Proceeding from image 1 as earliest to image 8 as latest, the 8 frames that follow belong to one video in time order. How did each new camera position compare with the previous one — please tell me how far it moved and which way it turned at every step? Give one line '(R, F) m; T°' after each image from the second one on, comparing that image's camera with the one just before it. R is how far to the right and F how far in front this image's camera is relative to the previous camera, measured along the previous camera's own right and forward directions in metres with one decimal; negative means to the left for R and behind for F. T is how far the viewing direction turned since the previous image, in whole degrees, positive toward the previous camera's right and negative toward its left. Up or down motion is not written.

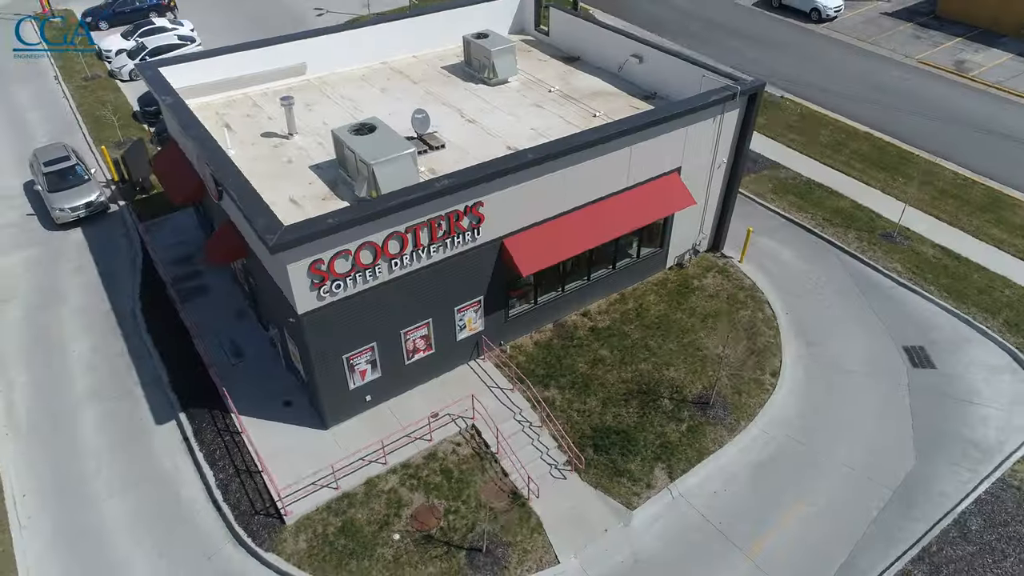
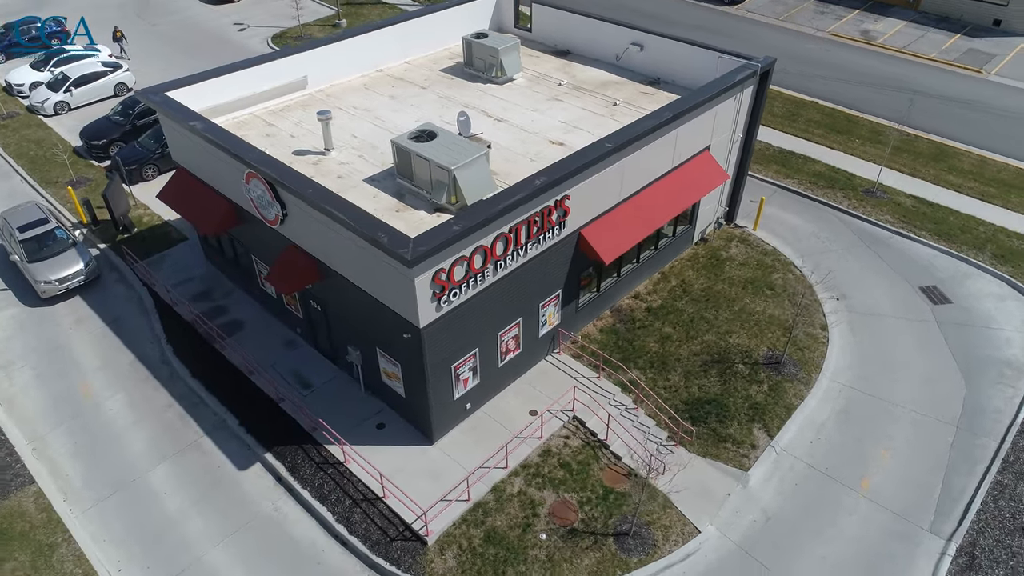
(-4.6, +0.3) m; +9°
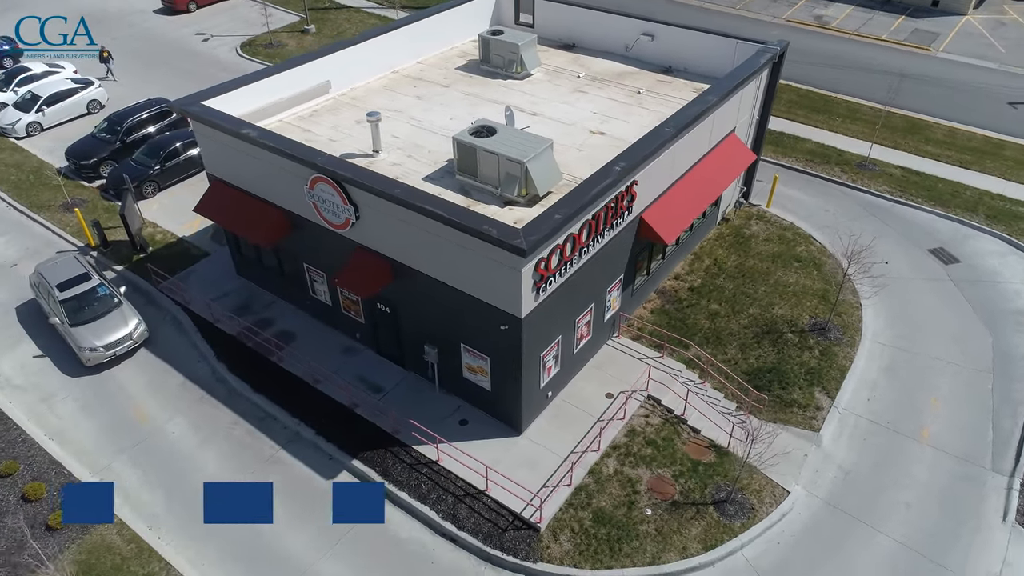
(-3.2, -0.1) m; +6°
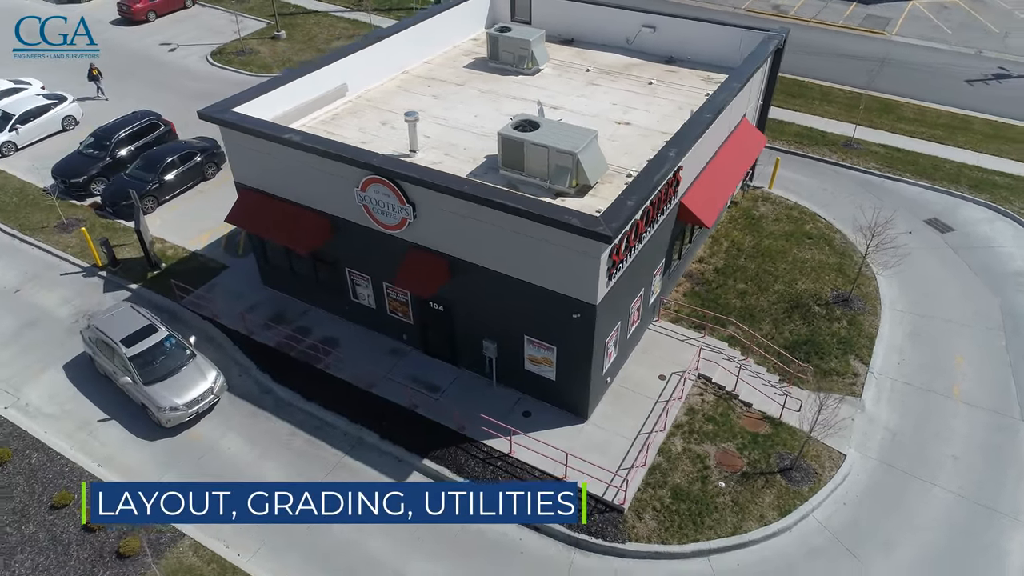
(-2.6, -0.1) m; +5°
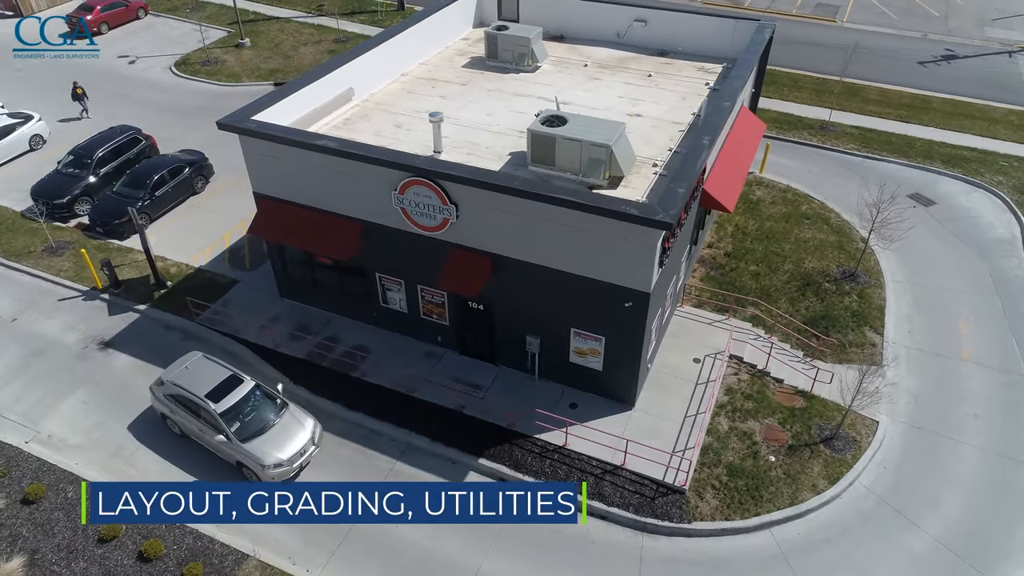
(-2.2, 0.0) m; +5°
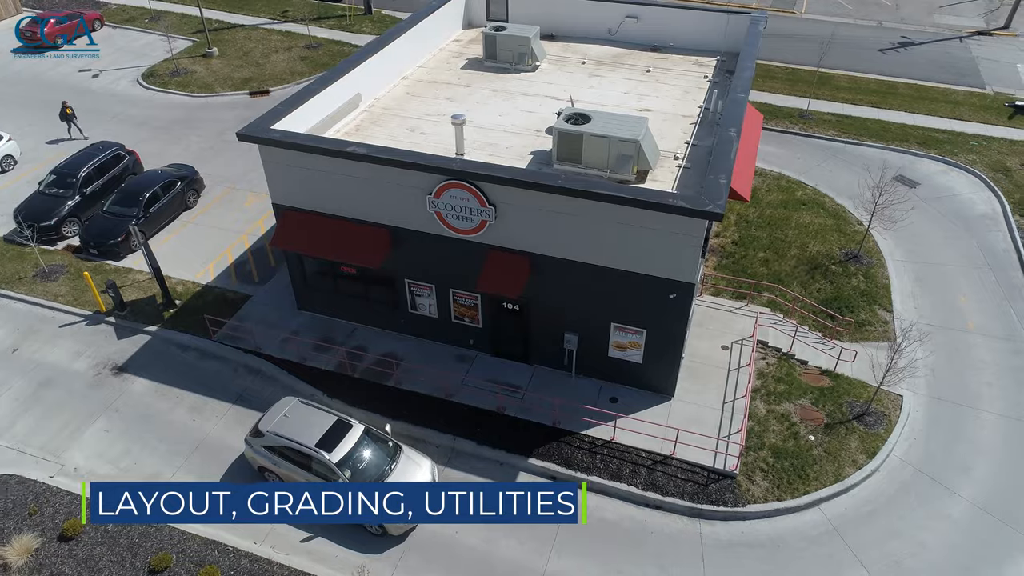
(-2.0, +0.1) m; +4°
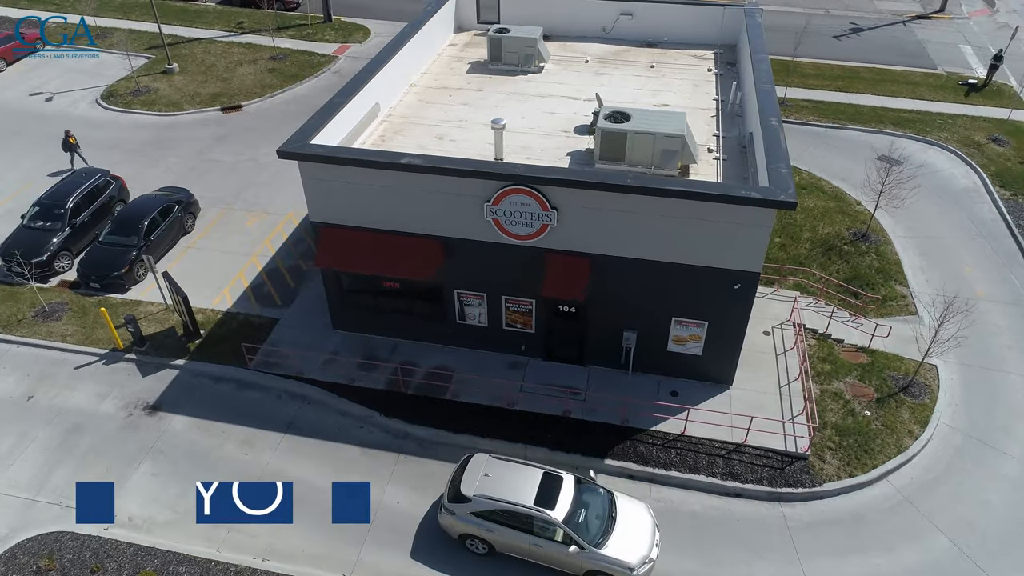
(-2.8, +0.3) m; +6°
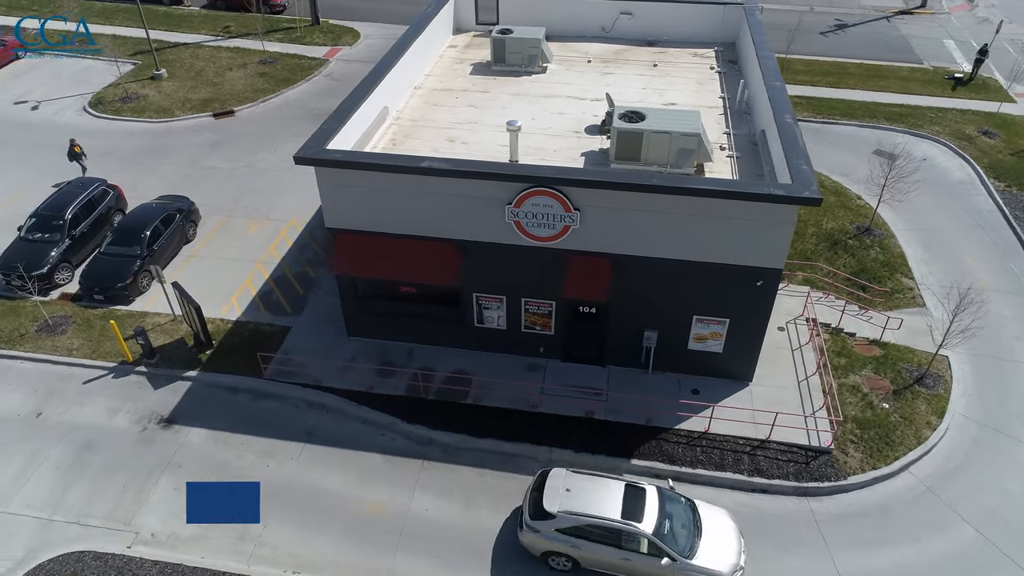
(-0.9, +0.1) m; +2°
